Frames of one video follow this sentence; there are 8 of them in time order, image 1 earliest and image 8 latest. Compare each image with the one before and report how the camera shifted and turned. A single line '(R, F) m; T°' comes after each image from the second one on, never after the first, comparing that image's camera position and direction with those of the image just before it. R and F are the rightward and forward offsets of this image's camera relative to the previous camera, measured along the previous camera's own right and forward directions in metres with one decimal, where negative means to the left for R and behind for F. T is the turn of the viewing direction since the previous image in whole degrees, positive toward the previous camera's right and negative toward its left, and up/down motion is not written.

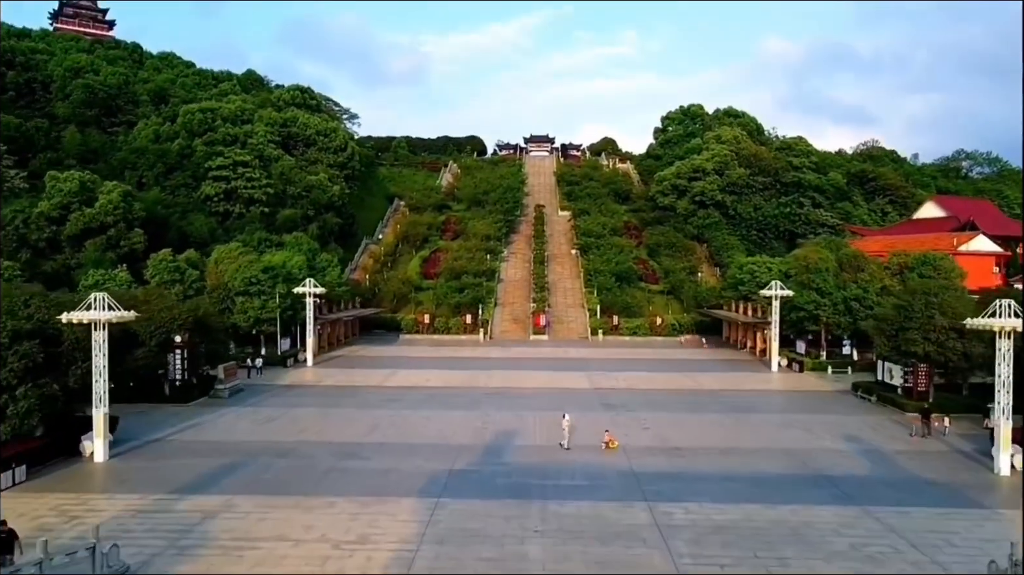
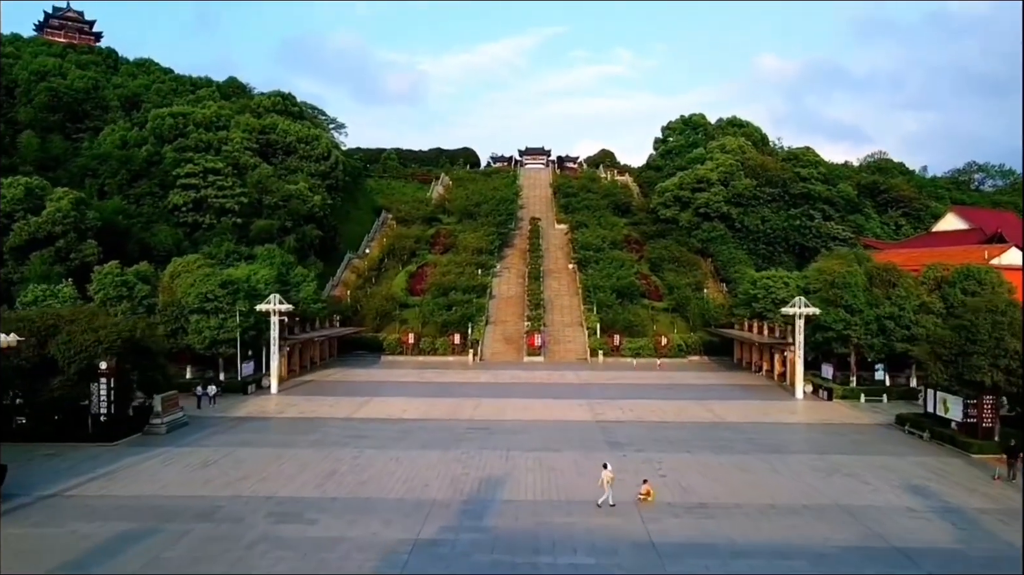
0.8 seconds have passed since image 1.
(+0.2, +3.3) m; 0°
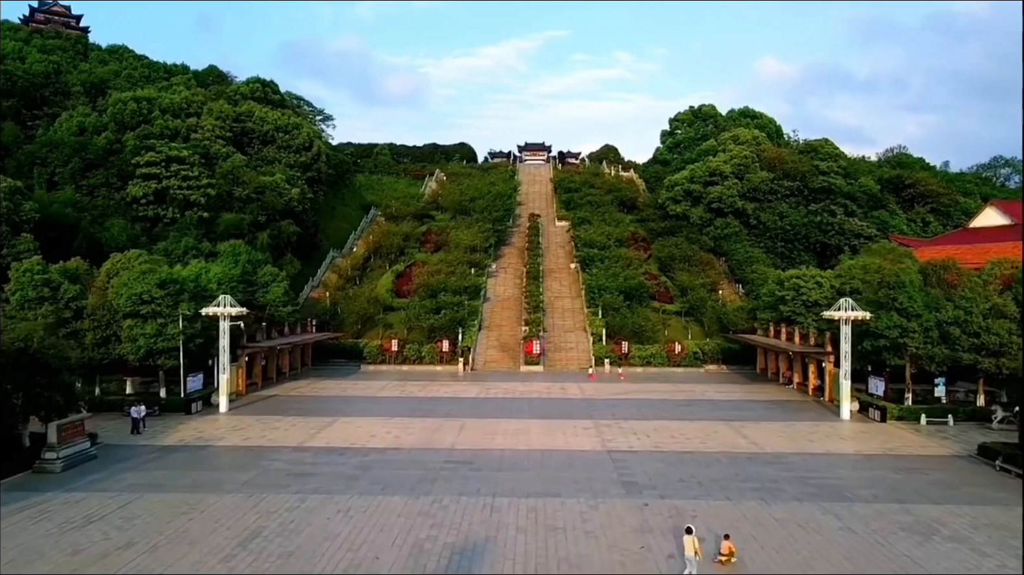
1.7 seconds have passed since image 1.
(+0.3, +4.1) m; 0°
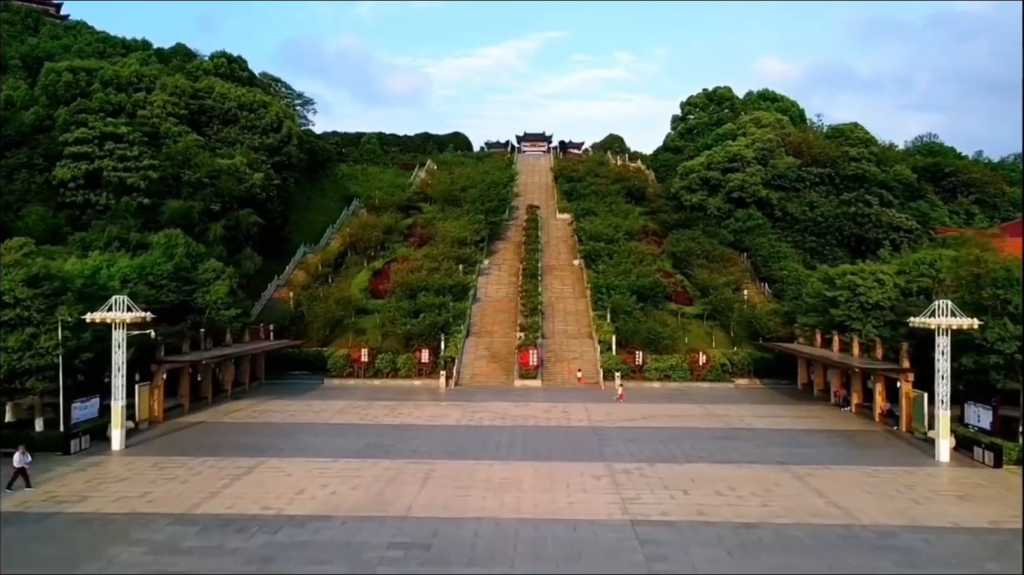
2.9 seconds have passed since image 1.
(+0.3, +5.5) m; 0°
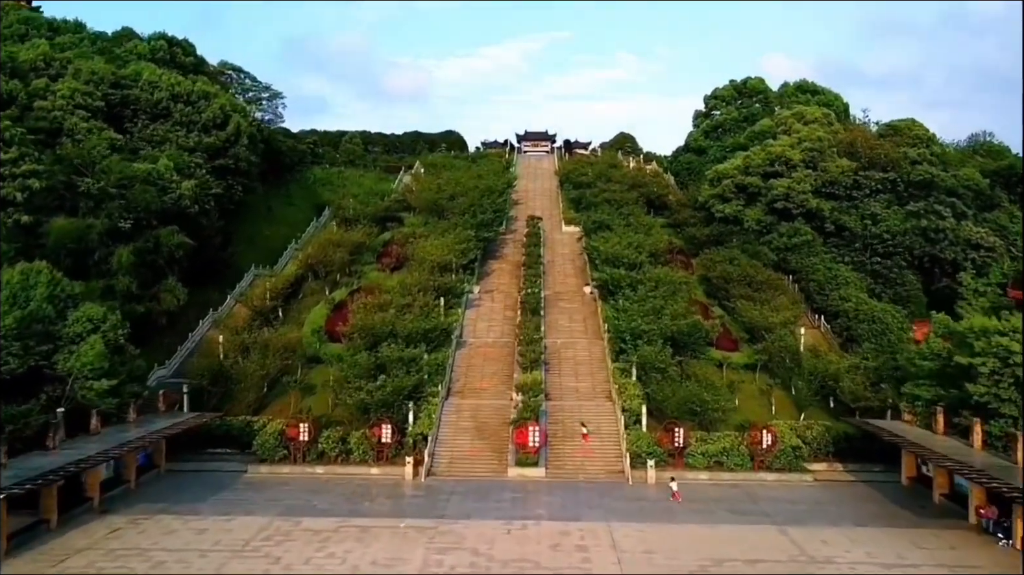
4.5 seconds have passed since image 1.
(+0.2, +7.7) m; 0°
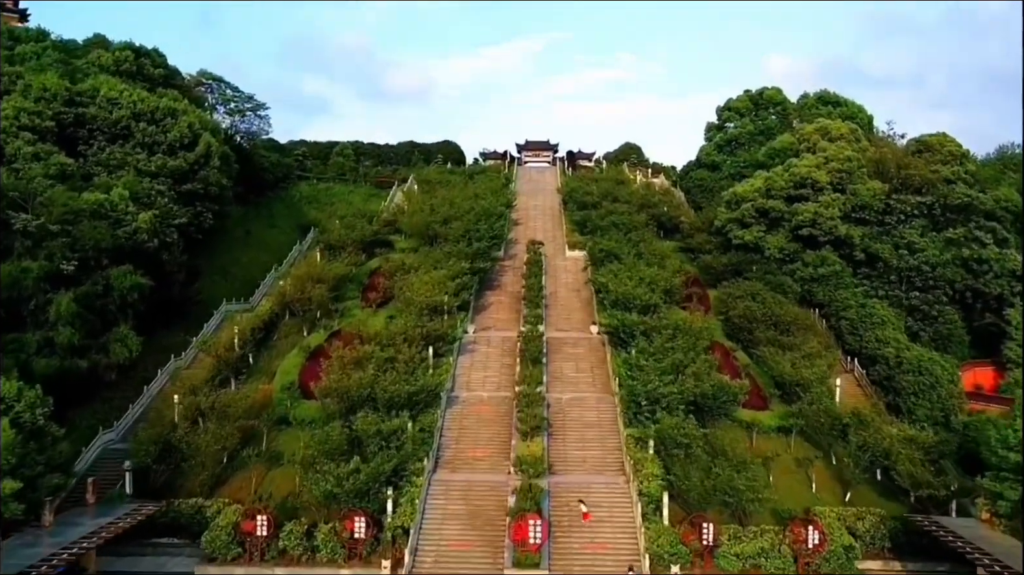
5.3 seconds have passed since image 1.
(+0.1, +3.3) m; 0°
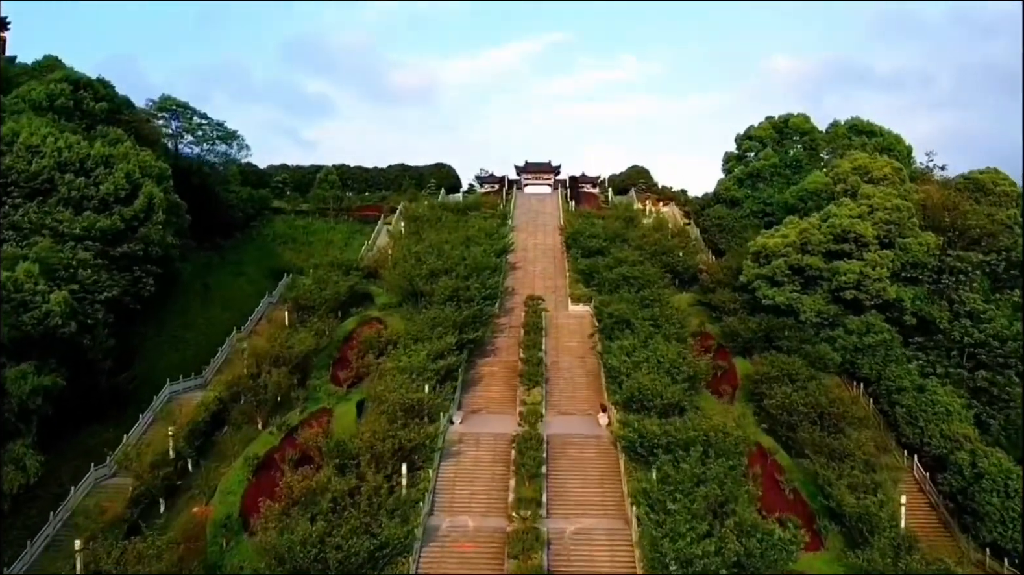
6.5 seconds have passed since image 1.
(+0.2, +4.7) m; 0°
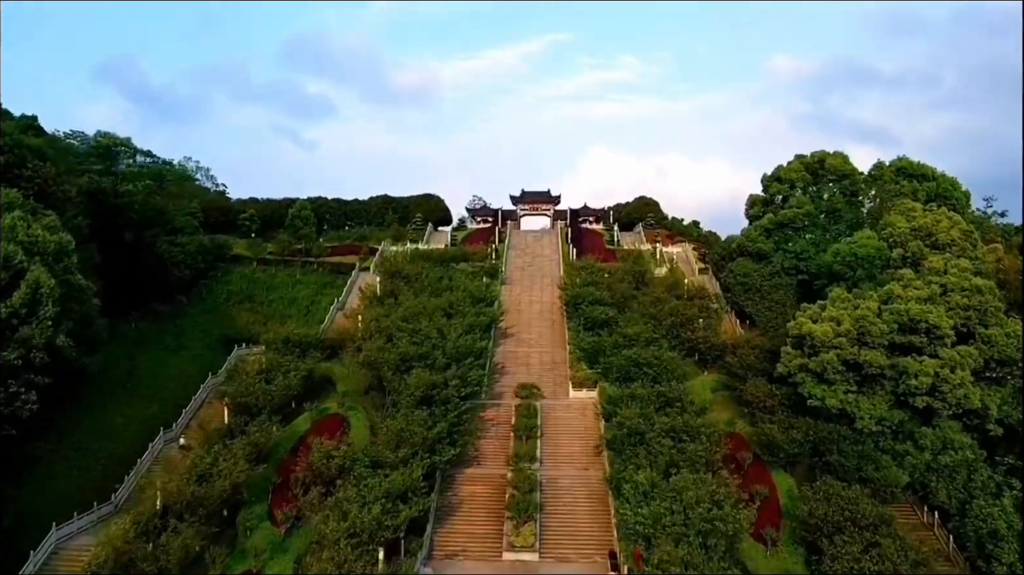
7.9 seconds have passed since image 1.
(+0.5, +5.9) m; 0°
